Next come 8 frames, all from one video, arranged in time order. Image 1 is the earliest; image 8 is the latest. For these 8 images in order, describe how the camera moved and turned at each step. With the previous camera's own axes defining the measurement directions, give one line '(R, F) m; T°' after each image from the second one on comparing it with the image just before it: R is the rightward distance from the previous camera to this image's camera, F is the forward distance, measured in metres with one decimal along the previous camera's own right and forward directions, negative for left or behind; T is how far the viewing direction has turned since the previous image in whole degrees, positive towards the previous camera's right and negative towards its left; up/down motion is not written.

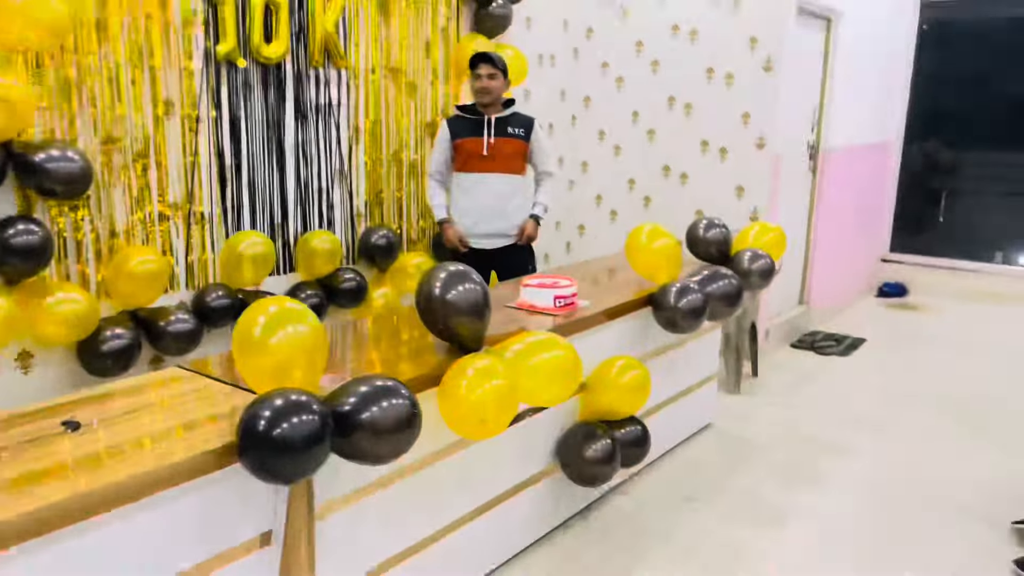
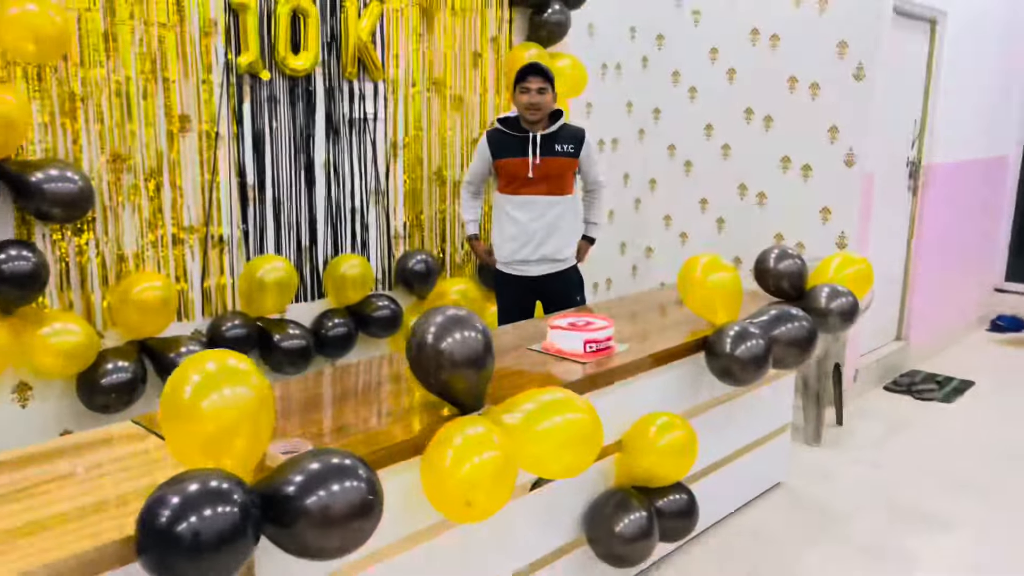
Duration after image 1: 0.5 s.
(+0.2, +0.3) m; -6°
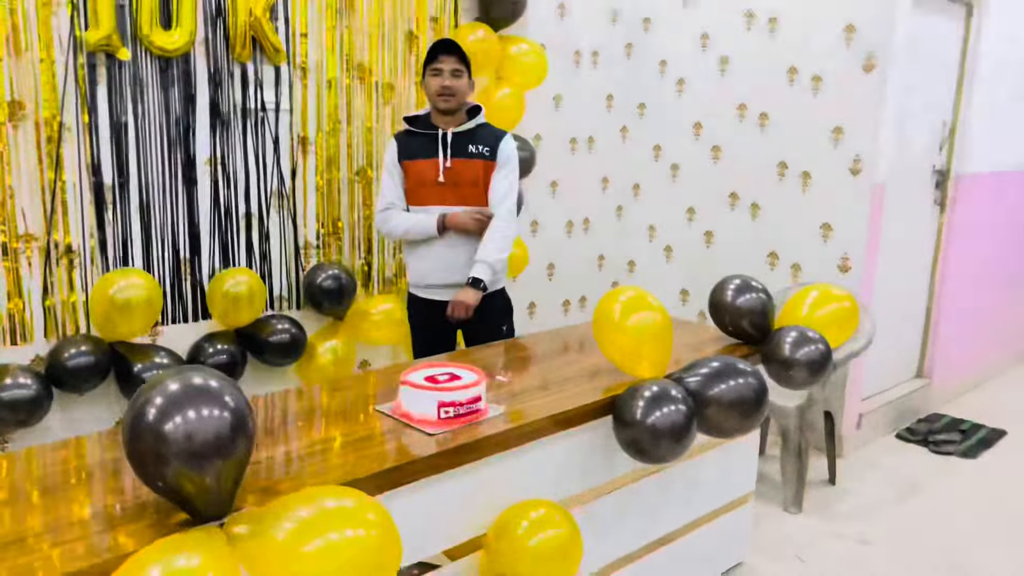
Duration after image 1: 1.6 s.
(+0.4, +0.5) m; -4°
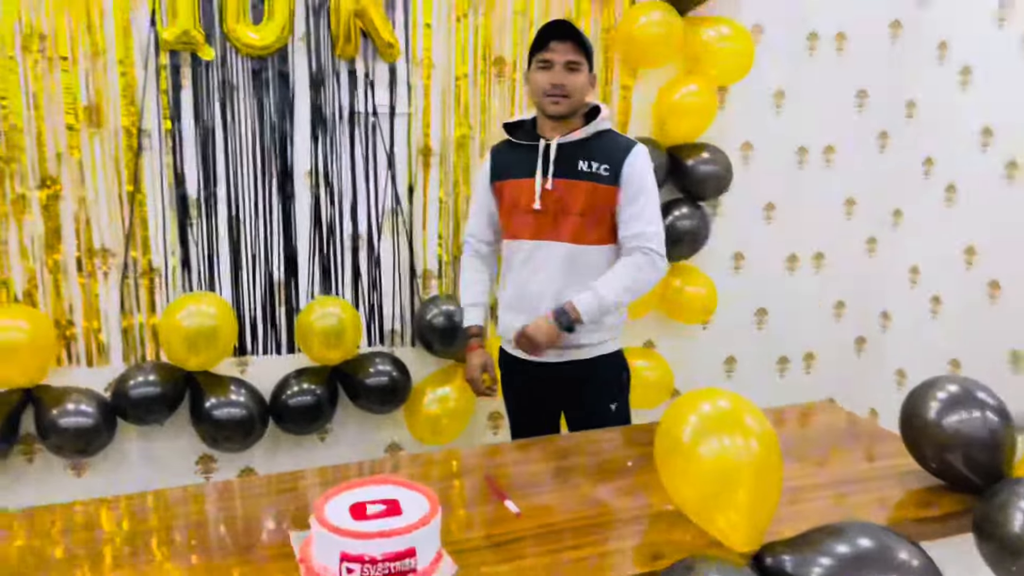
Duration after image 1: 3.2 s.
(+0.4, +0.6) m; -22°
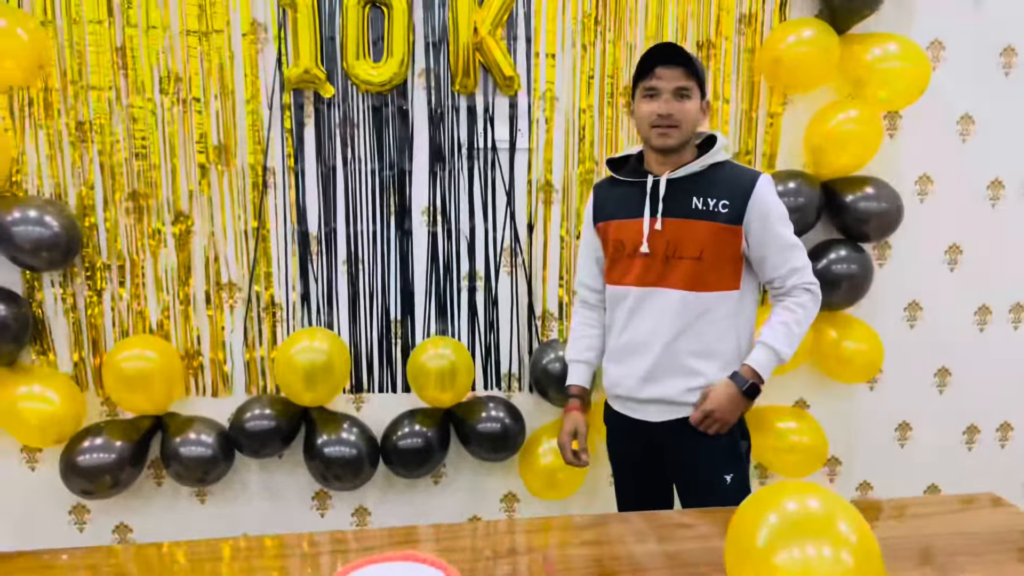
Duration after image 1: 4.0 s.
(+0.2, +0.2) m; -13°
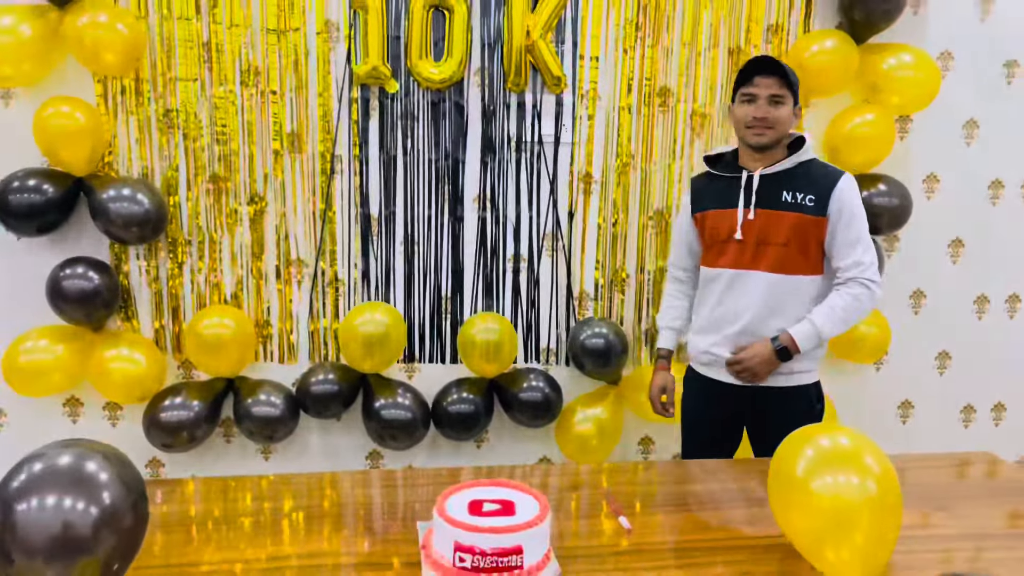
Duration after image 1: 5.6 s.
(-0.1, -0.2) m; 0°
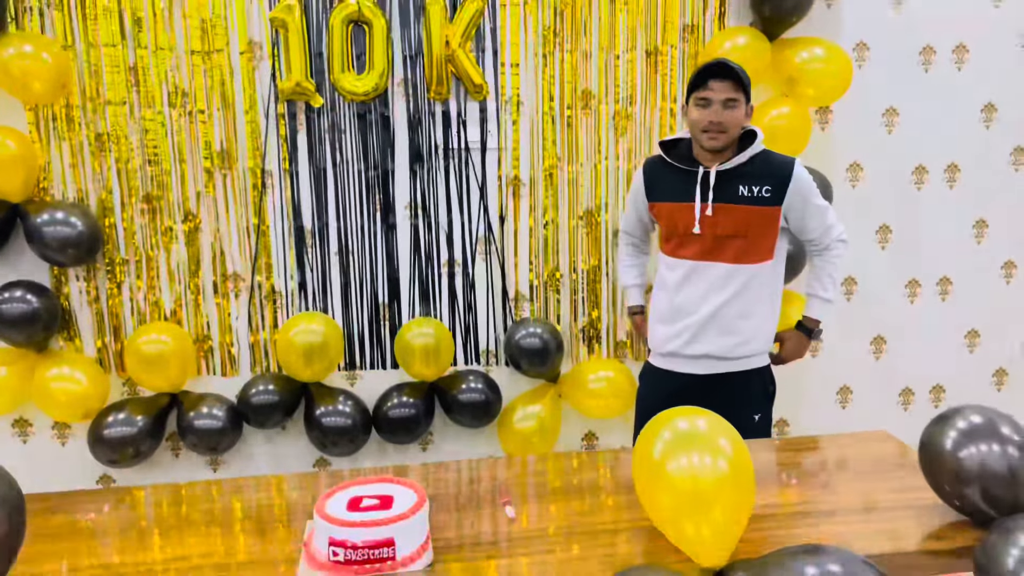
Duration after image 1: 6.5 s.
(+0.2, 0.0) m; 0°
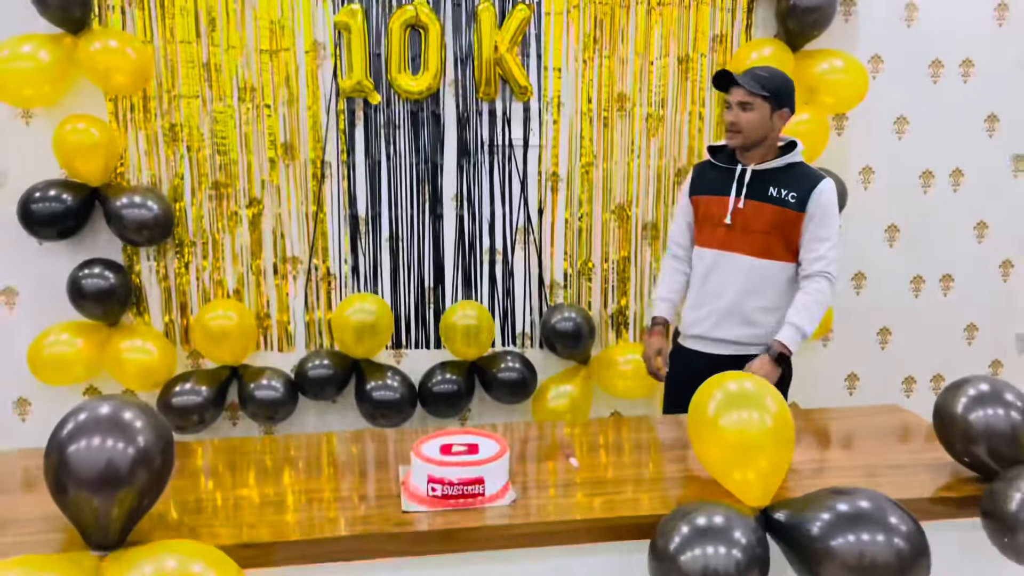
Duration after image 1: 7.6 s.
(-0.1, -0.2) m; +1°
